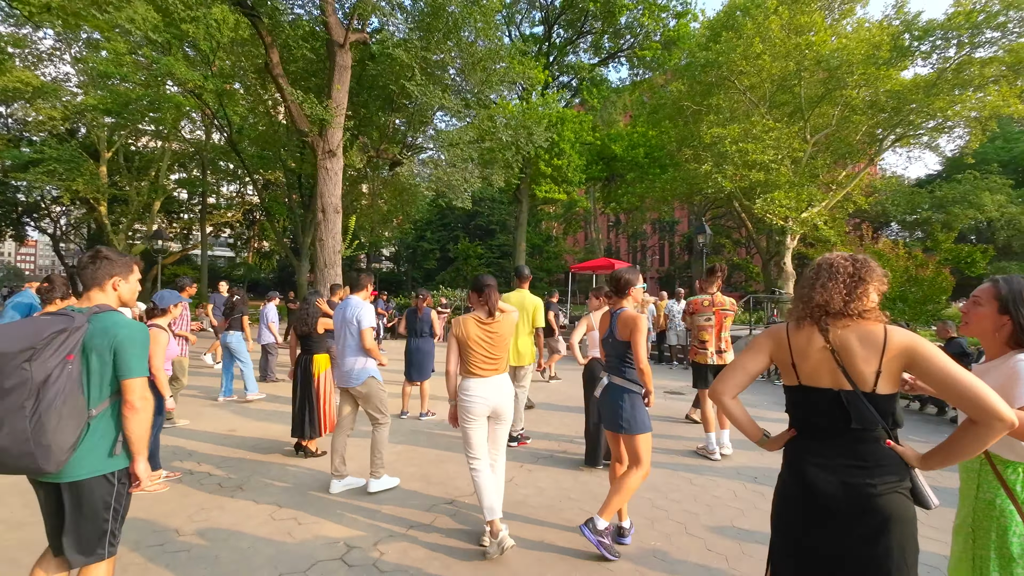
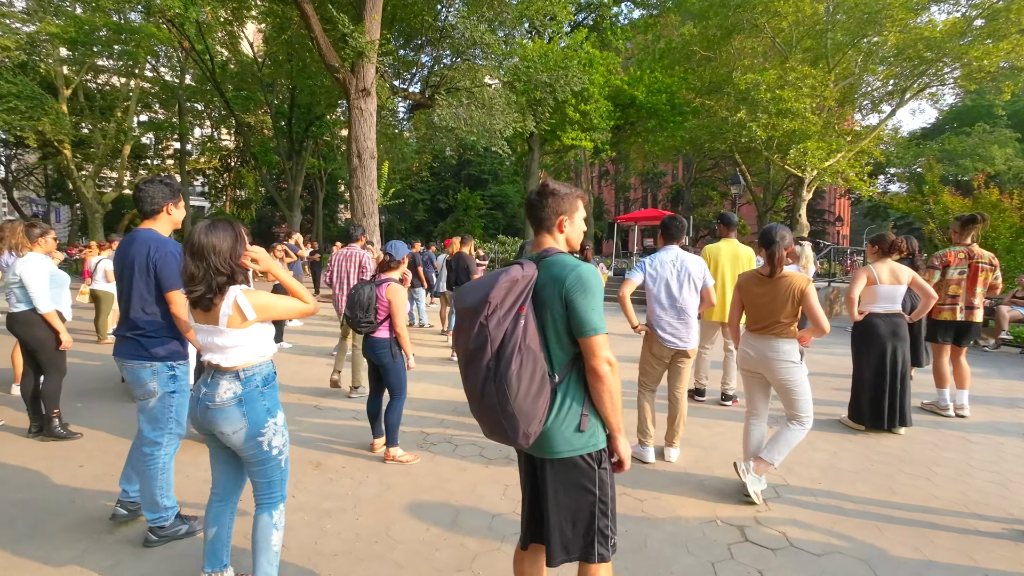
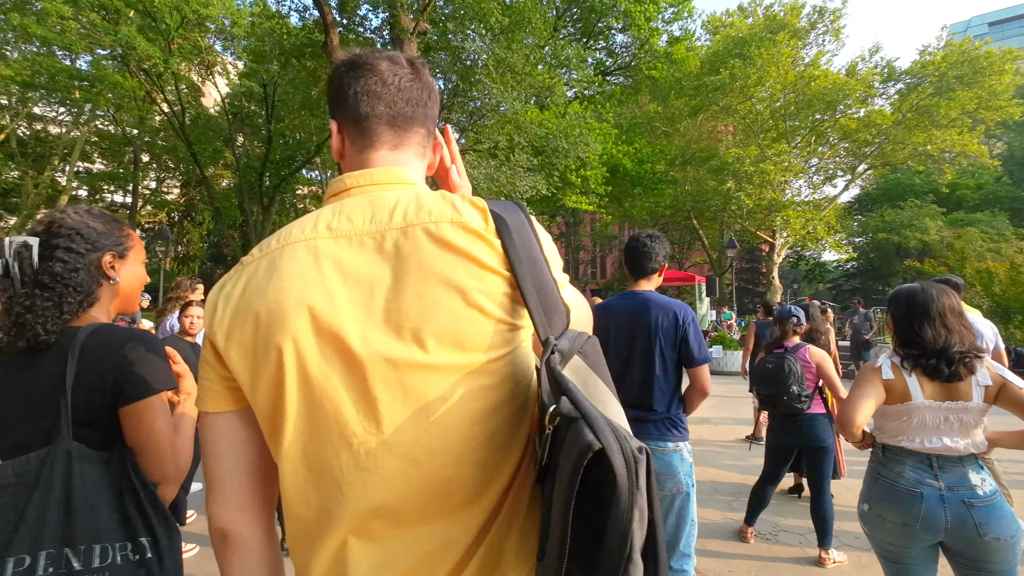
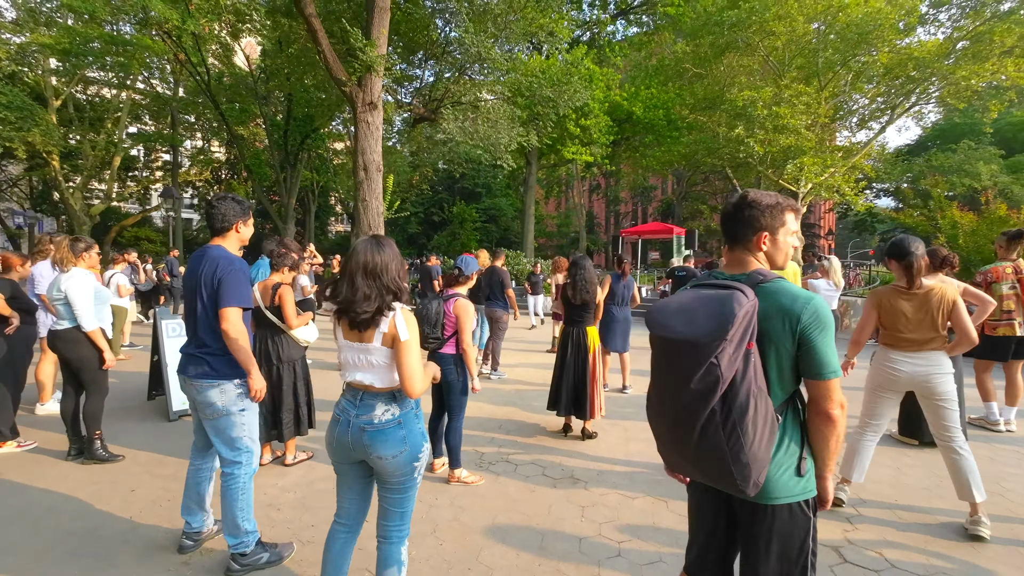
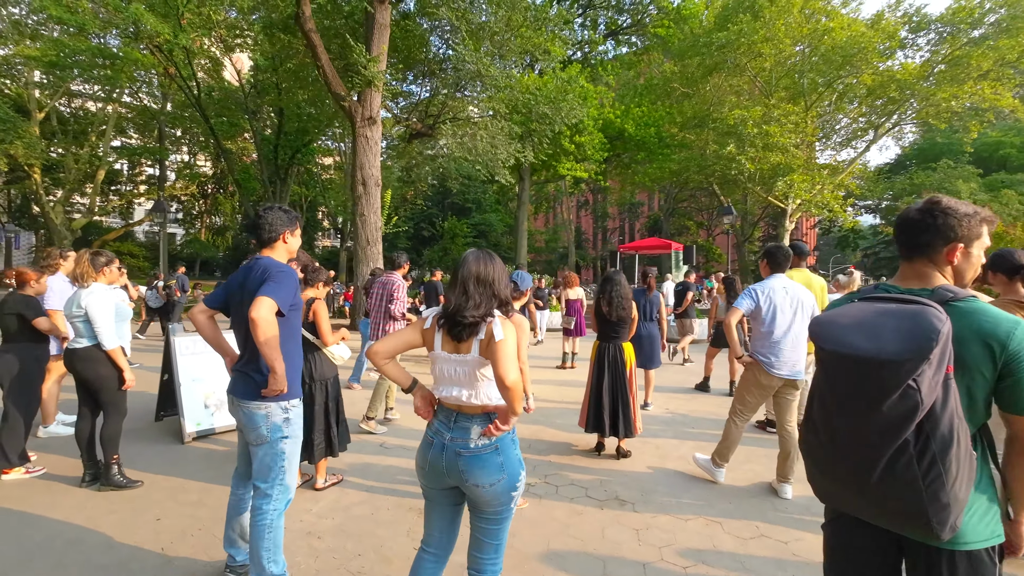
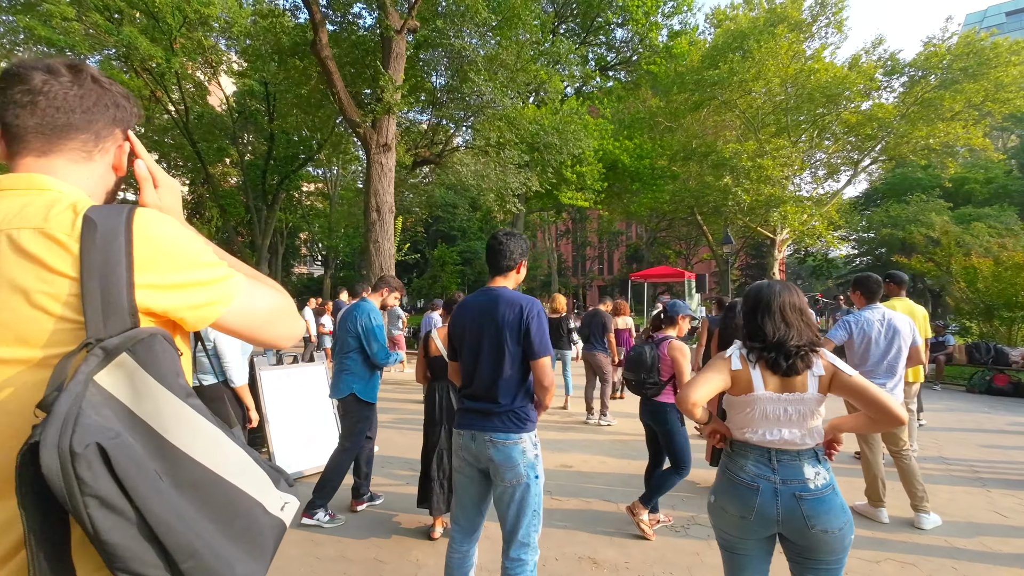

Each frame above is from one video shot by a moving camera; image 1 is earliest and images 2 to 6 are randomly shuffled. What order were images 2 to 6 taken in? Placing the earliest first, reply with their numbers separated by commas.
2, 4, 5, 6, 3
